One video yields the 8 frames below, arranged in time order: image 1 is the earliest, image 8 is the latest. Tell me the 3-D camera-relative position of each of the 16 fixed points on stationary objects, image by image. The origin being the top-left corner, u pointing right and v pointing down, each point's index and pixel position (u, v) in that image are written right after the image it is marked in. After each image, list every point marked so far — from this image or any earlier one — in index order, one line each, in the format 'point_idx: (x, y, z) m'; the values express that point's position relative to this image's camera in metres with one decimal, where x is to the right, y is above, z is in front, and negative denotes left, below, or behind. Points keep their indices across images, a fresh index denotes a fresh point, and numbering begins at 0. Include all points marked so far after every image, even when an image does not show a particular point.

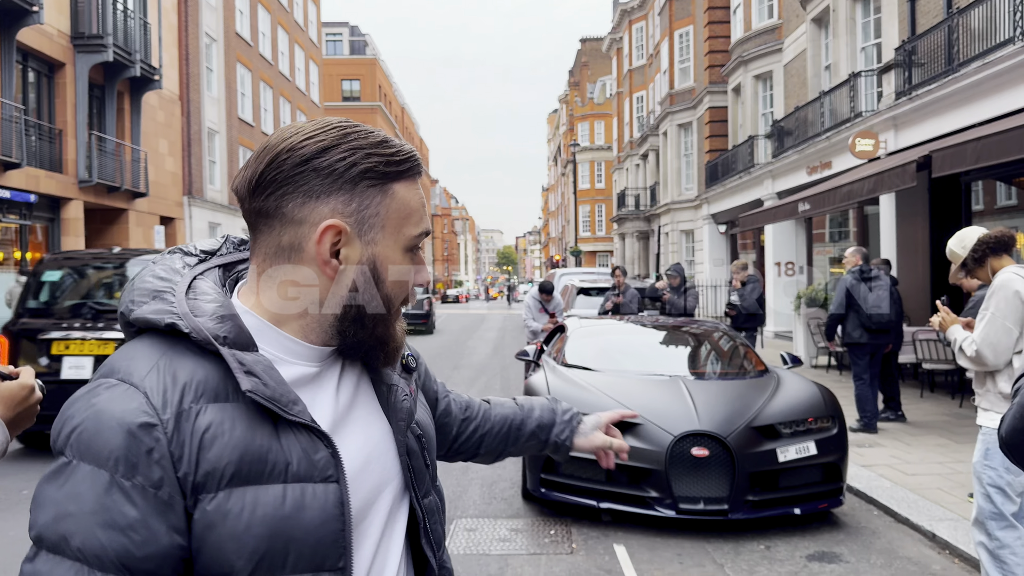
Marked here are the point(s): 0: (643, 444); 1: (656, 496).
0: (+0.8, -1.0, +5.3) m
1: (+0.9, -1.3, +5.2) m
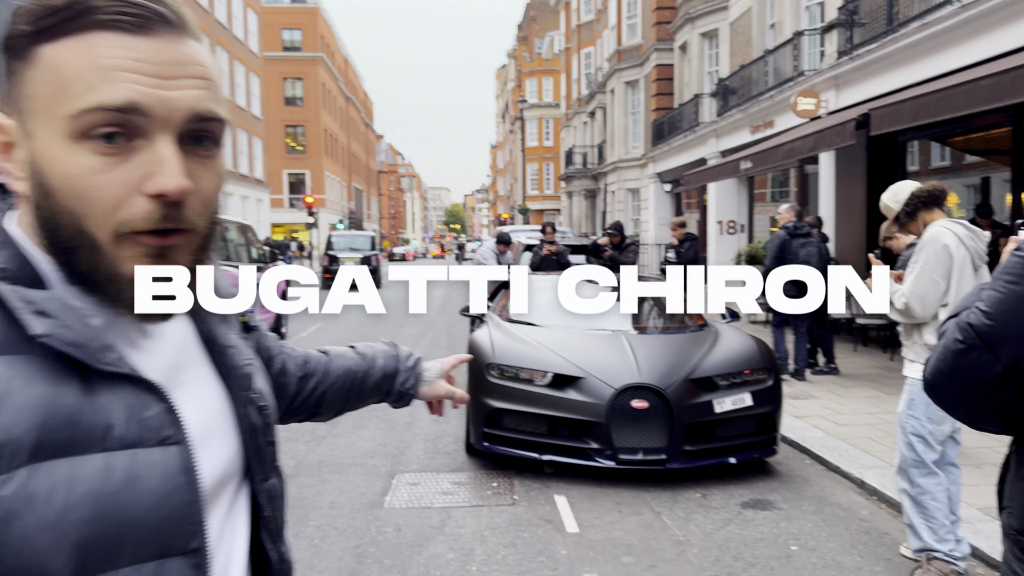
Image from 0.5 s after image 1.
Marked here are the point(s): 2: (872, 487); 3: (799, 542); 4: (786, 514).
0: (+0.5, -0.7, +5.4) m
1: (+0.5, -1.0, +5.3) m
2: (+2.2, -1.2, +5.3) m
3: (+1.5, -1.3, +4.4) m
4: (+1.6, -1.3, +4.9) m
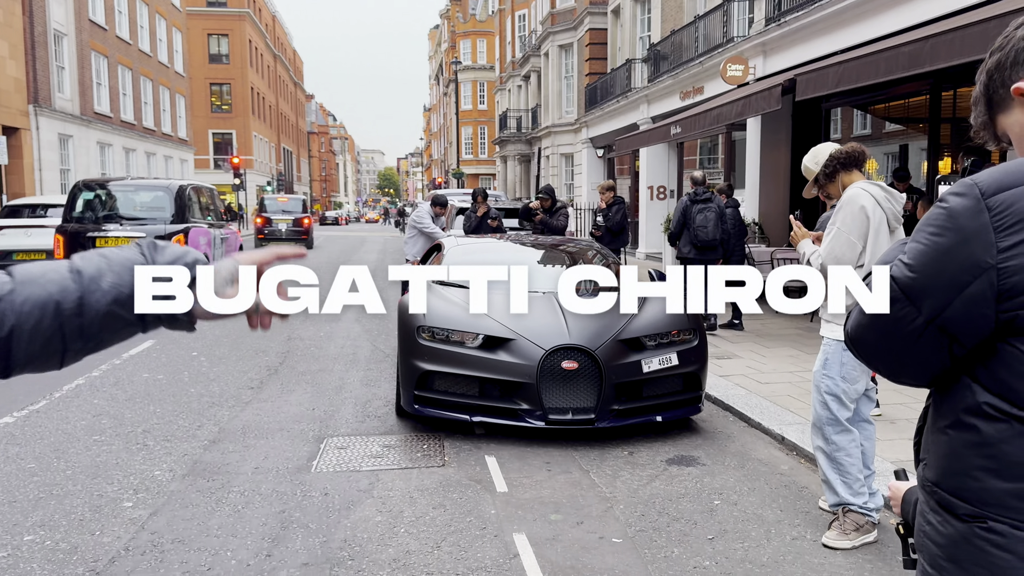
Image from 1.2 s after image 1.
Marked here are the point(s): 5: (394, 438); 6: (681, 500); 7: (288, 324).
0: (0.0, -0.5, +5.4) m
1: (+0.1, -0.8, +5.3) m
2: (+1.8, -1.0, +5.5) m
3: (+1.1, -1.1, +4.6) m
4: (+1.2, -1.1, +5.0) m
5: (-0.8, -1.0, +5.6) m
6: (+0.9, -1.1, +4.5) m
7: (-2.9, -0.5, +10.9) m
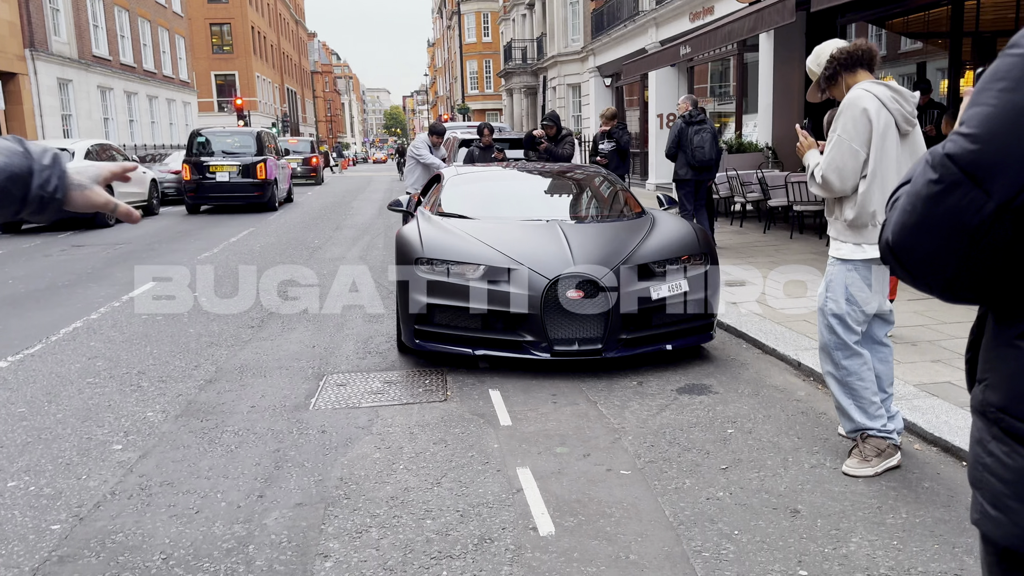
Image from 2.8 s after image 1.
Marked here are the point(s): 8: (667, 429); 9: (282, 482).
0: (+0.1, 0.0, +5.1) m
1: (+0.1, -0.3, +5.1) m
2: (+1.8, -0.5, +5.3) m
3: (+1.1, -0.7, +4.4) m
4: (+1.2, -0.6, +4.8) m
5: (-0.7, -0.5, +5.4) m
6: (+0.9, -0.7, +4.3) m
7: (-2.8, +0.3, +10.7) m
8: (+0.8, -0.7, +4.3) m
9: (-1.0, -0.8, +3.6) m
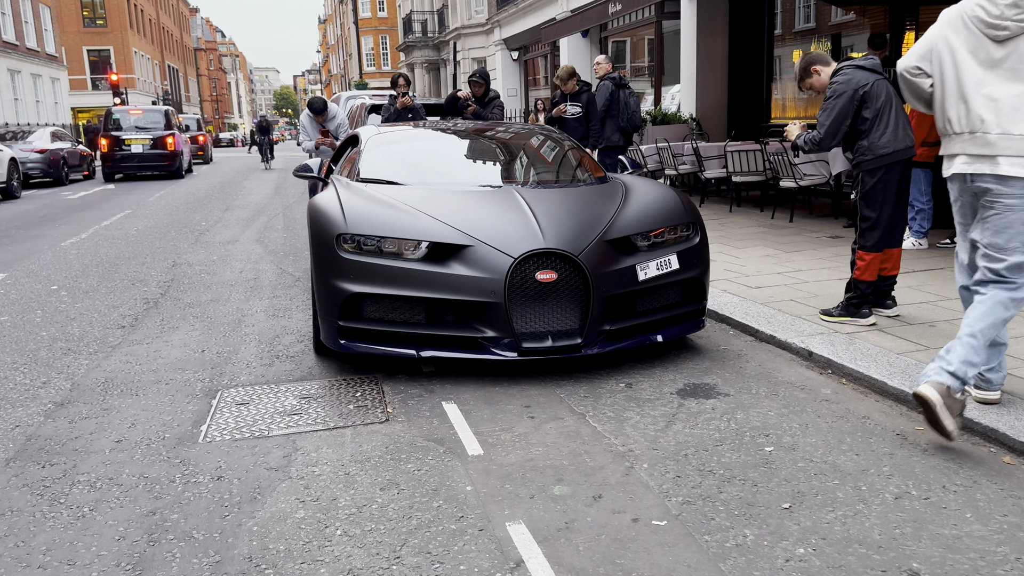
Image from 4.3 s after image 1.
0: (-0.2, +0.1, +4.0) m
1: (-0.1, -0.2, +4.0) m
2: (+1.6, -0.4, +4.3) m
3: (+1.0, -0.6, +3.4) m
4: (+1.0, -0.5, +3.8) m
5: (-1.0, -0.5, +4.2) m
6: (+0.8, -0.6, +3.3) m
7: (-3.7, +0.4, +9.2) m
8: (+0.7, -0.6, +3.3) m
9: (-1.0, -0.8, +2.4) m
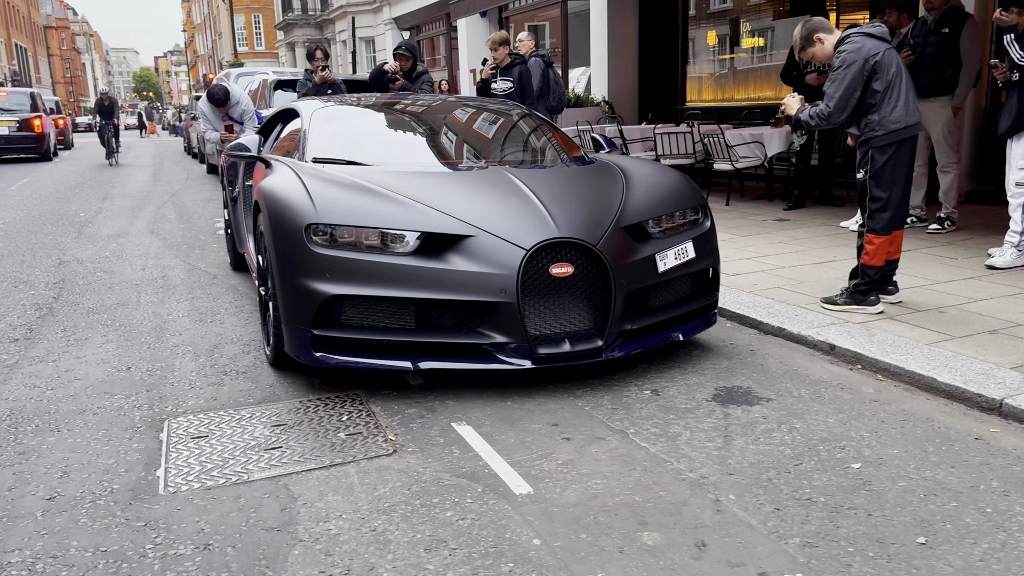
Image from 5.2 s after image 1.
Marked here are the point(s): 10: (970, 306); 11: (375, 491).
0: (-0.1, +0.1, +3.4) m
1: (0.0, -0.2, +3.4) m
2: (+1.6, -0.3, +4.0) m
3: (+1.2, -0.6, +2.9) m
4: (+1.1, -0.5, +3.4) m
5: (-0.9, -0.5, +3.4) m
6: (+1.0, -0.6, +2.8) m
7: (-4.3, +0.4, +8.0) m
8: (+0.8, -0.6, +2.8) m
9: (-0.7, -0.8, +1.7) m
10: (+2.5, -0.1, +4.6) m
11: (-0.4, -0.6, +2.7) m
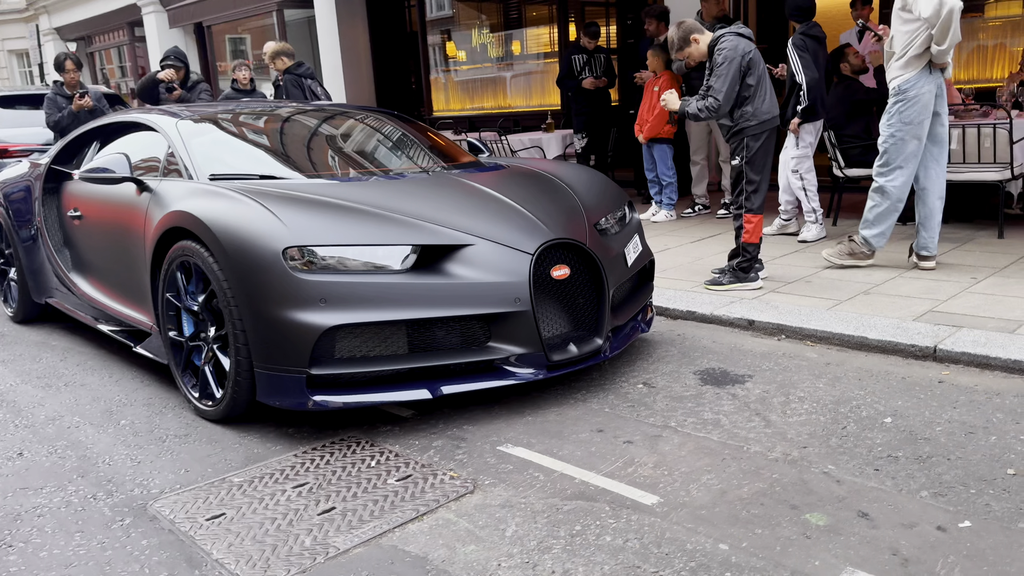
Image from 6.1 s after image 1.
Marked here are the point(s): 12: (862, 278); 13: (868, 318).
0: (-0.1, 0.0, +3.2) m
1: (0.0, -0.3, +3.2) m
2: (+1.3, -0.2, +4.3) m
3: (+1.3, -0.5, +3.2) m
4: (+1.1, -0.4, +3.6) m
5: (-0.8, -0.6, +2.9) m
6: (+1.2, -0.5, +3.0) m
7: (-5.7, -0.2, +6.0) m
8: (+1.1, -0.5, +2.9) m
9: (+0.1, -0.9, +1.4) m
10: (+1.9, +0.1, +5.2) m
11: (0.0, -0.7, +2.4) m
12: (+2.1, +0.1, +5.1) m
13: (+1.8, -0.2, +4.2) m
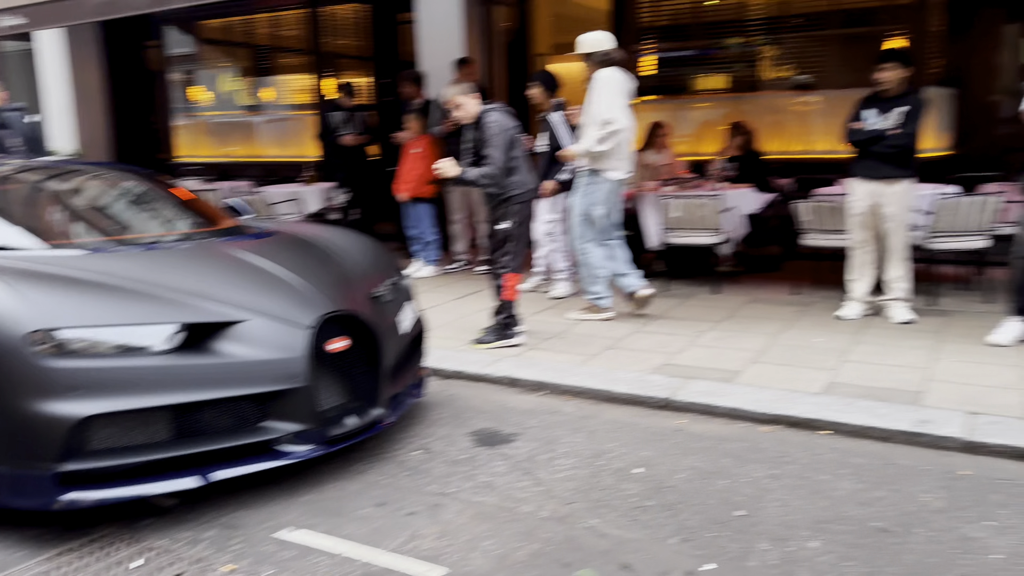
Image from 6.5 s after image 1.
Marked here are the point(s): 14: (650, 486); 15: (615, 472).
0: (-0.9, -0.2, +3.1) m
1: (-0.8, -0.5, +3.2) m
2: (+0.1, -0.5, +4.6) m
3: (+0.5, -0.7, +3.5) m
4: (+0.1, -0.7, +3.9) m
5: (-1.5, -0.9, +2.7) m
6: (+0.4, -0.8, +3.3) m
7: (-7.0, -0.7, +4.2) m
8: (+0.3, -0.8, +3.2) m
9: (-0.2, -1.1, +1.4) m
10: (+0.4, -0.3, +5.7) m
11: (-0.6, -0.9, +2.3) m
12: (+0.6, -0.3, +5.6) m
13: (+0.6, -0.5, +4.7) m
14: (+0.5, -0.8, +3.3) m
15: (+0.4, -0.7, +3.5) m
